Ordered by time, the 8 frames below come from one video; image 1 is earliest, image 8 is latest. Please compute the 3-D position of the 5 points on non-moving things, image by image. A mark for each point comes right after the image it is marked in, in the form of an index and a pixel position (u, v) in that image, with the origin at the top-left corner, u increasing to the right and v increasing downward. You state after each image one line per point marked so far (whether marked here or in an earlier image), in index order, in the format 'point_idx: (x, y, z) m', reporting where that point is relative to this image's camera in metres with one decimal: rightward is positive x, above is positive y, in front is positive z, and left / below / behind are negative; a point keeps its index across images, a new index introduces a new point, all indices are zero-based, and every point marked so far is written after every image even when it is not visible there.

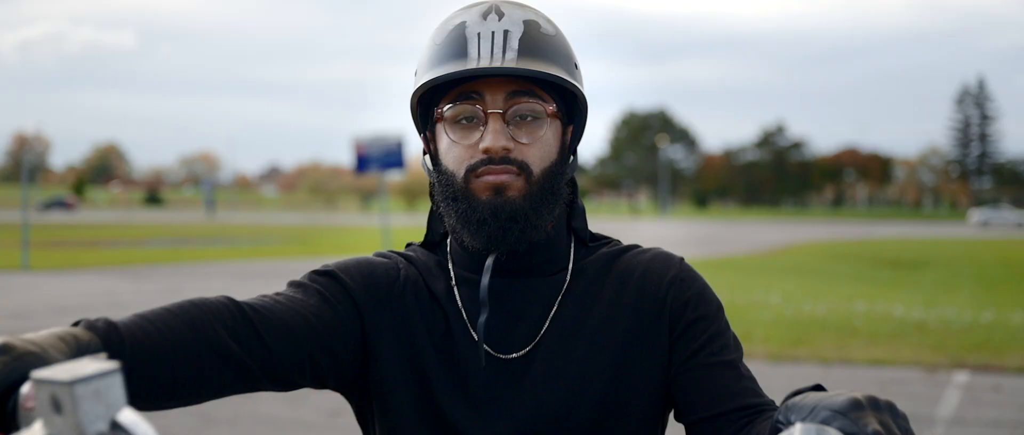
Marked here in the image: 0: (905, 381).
0: (+3.7, -1.5, +9.1) m
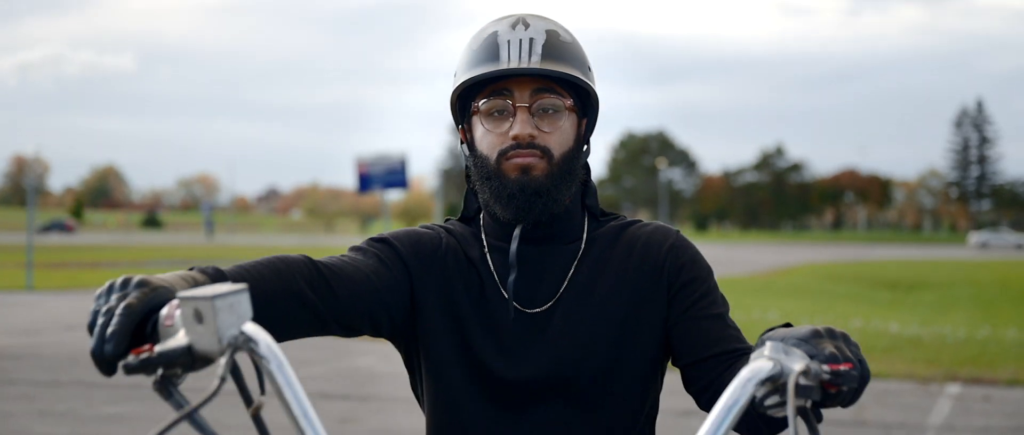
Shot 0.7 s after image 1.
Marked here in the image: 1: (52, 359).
0: (+3.7, -1.7, +9.4) m
1: (-5.1, -1.6, +11.1) m
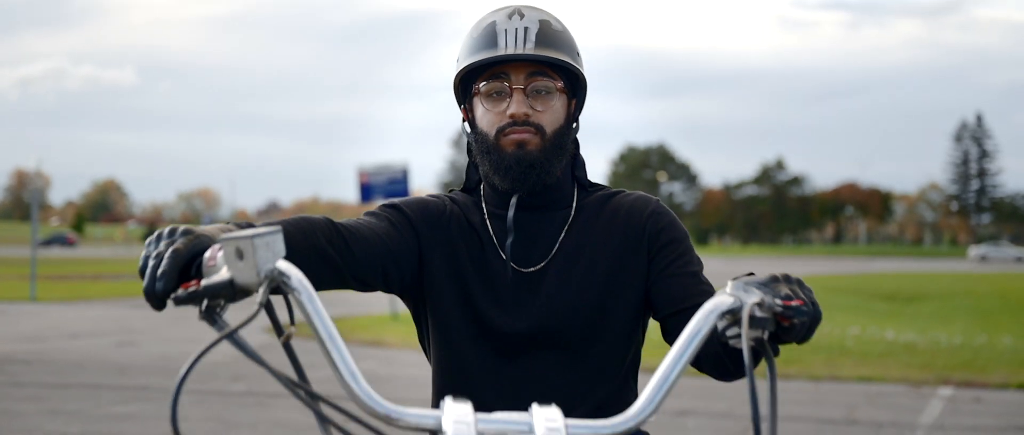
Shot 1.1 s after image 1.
0: (+3.7, -1.7, +9.5) m
1: (-5.1, -1.7, +11.3) m
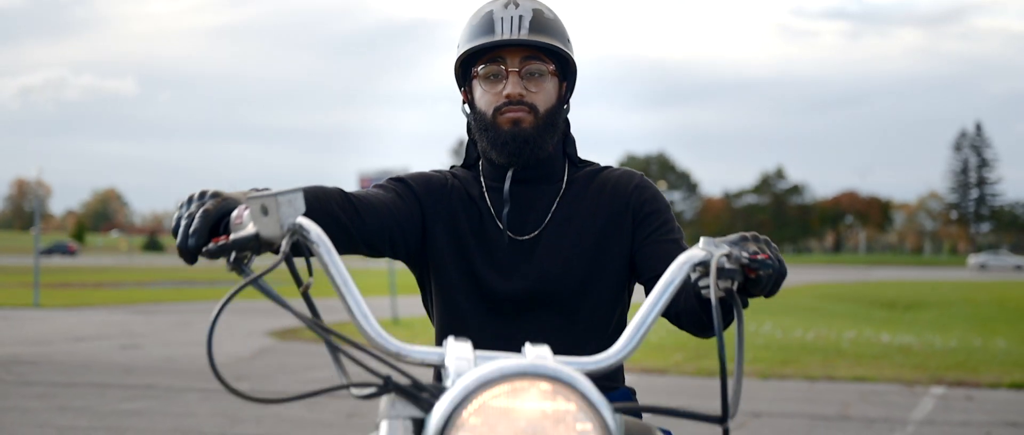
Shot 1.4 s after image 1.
0: (+3.7, -1.7, +9.7) m
1: (-5.2, -1.7, +11.4) m
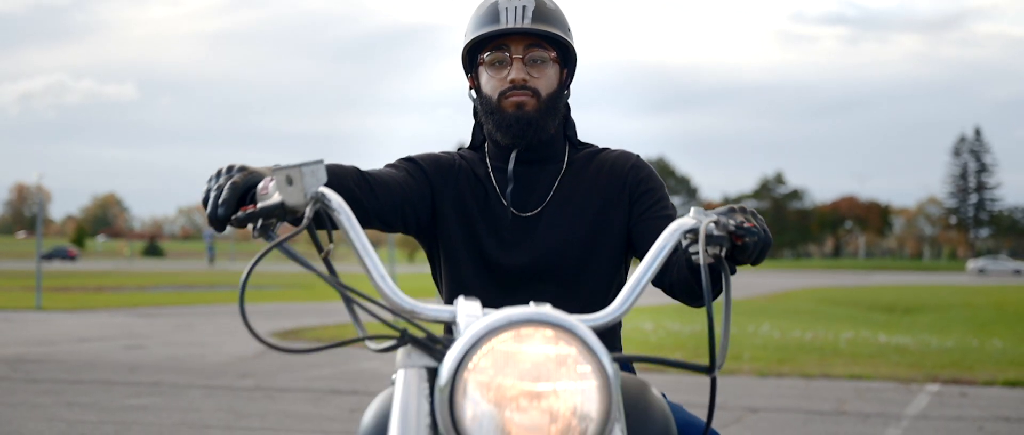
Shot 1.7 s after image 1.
0: (+3.7, -1.7, +9.8) m
1: (-5.1, -1.7, +11.6) m
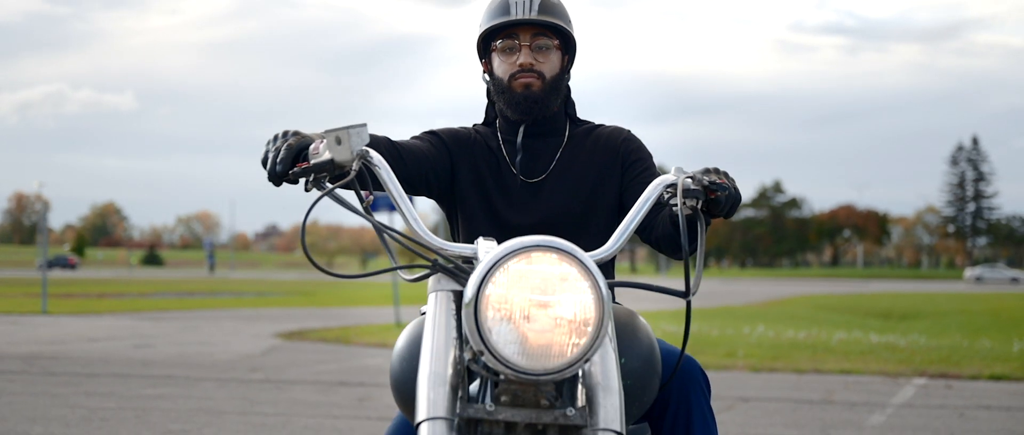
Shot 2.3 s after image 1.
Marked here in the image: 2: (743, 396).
0: (+3.7, -1.7, +10.2) m
1: (-5.1, -1.7, +11.9) m
2: (+2.1, -1.6, +9.0) m
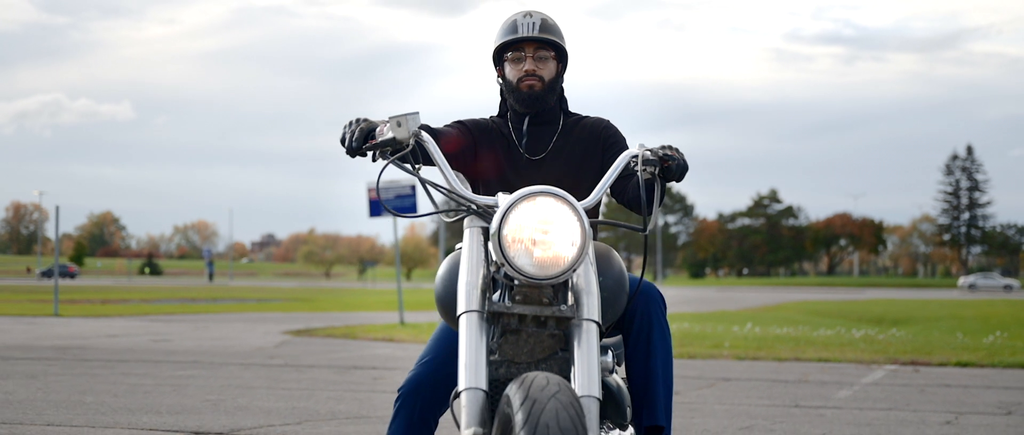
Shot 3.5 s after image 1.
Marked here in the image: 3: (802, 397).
0: (+3.7, -1.7, +11.0) m
1: (-5.1, -1.7, +12.7) m
2: (+2.1, -1.6, +9.8) m
3: (+2.5, -1.5, +8.5) m
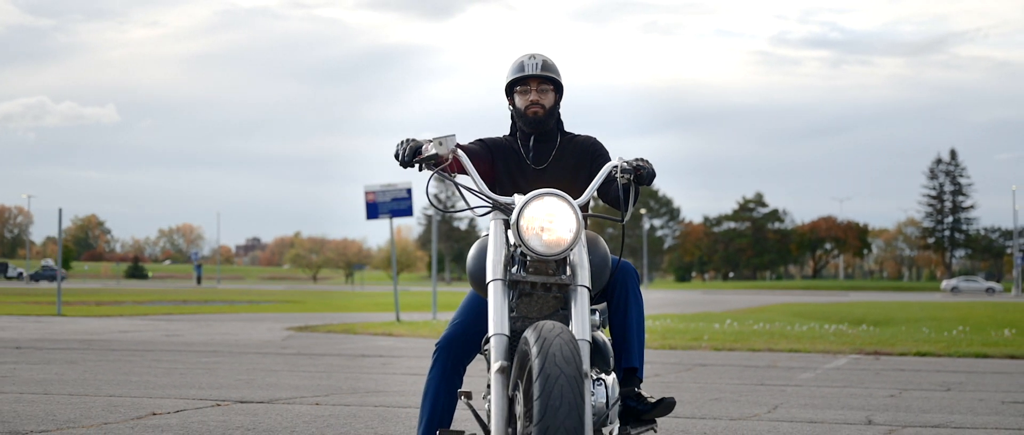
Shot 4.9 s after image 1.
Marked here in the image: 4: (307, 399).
0: (+3.6, -1.7, +12.0) m
1: (-5.2, -1.7, +13.6) m
2: (+2.1, -1.6, +10.8) m
3: (+2.5, -1.5, +9.5) m
4: (-1.5, -1.3, +7.1) m
